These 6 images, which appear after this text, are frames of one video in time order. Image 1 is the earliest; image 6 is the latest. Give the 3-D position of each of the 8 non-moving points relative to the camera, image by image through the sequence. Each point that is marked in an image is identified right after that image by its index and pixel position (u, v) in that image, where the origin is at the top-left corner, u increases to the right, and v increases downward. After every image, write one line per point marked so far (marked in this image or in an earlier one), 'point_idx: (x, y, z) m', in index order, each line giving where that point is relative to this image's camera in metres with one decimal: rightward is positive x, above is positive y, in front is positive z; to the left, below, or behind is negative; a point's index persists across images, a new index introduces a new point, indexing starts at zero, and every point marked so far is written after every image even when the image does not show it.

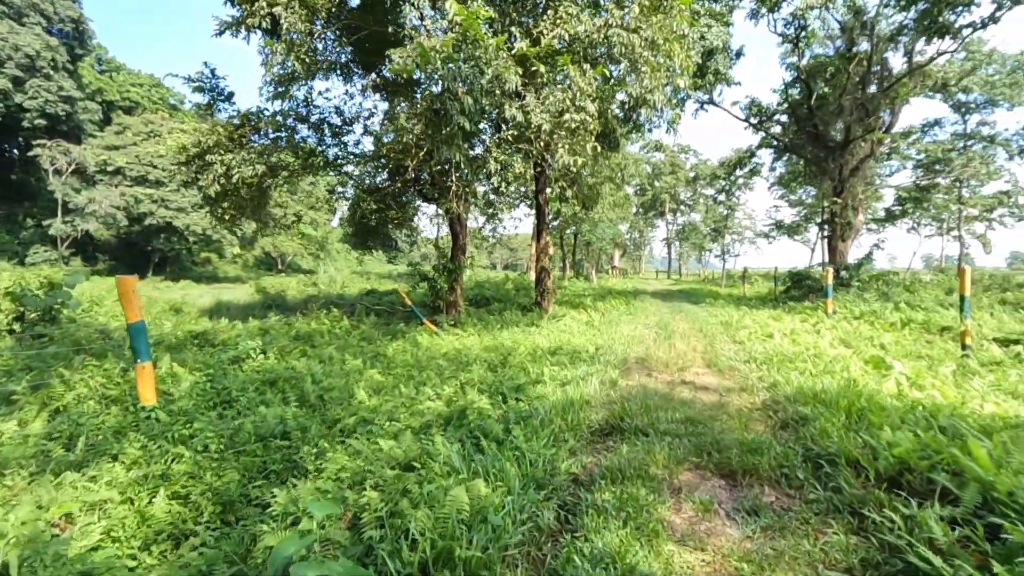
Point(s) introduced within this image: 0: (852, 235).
0: (+9.3, +1.5, +14.7) m
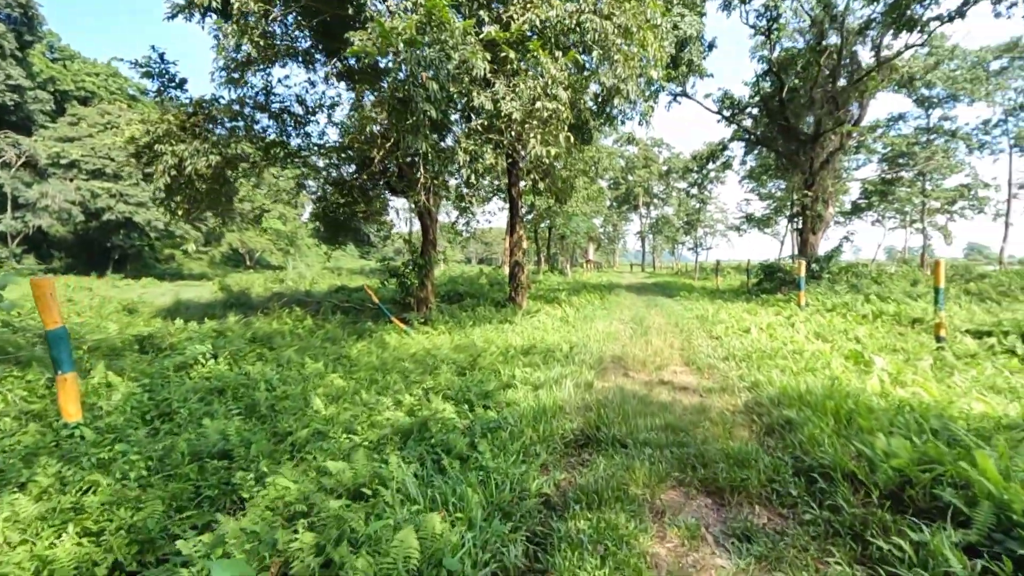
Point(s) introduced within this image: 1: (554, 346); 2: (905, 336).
0: (+8.6, +1.7, +14.8) m
1: (+0.5, -0.7, +6.0) m
2: (+5.1, -0.6, +7.0) m
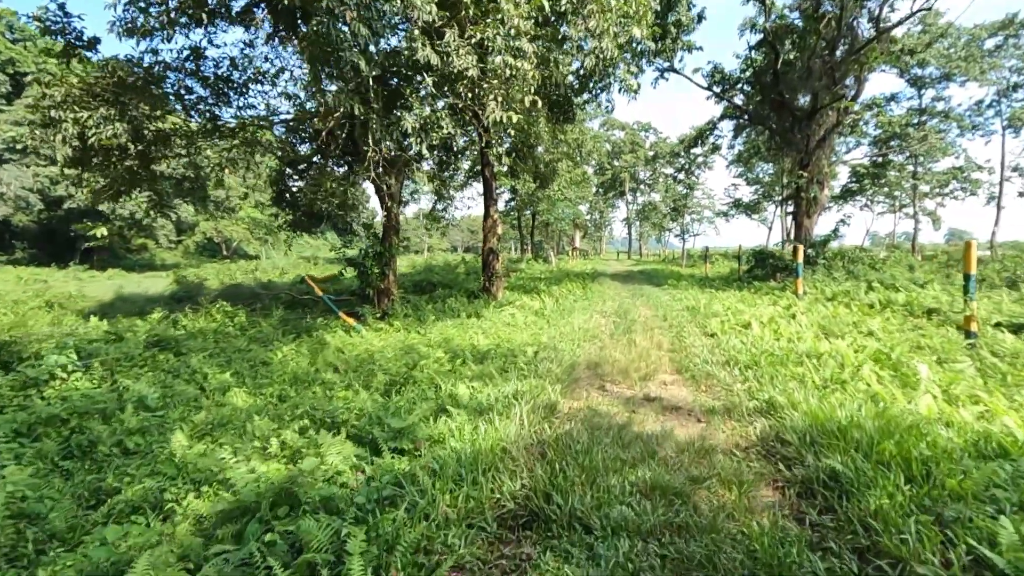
0: (+8.0, +2.0, +14.0) m
1: (+0.1, -0.6, +5.0) m
2: (+4.7, -0.5, +6.1) m
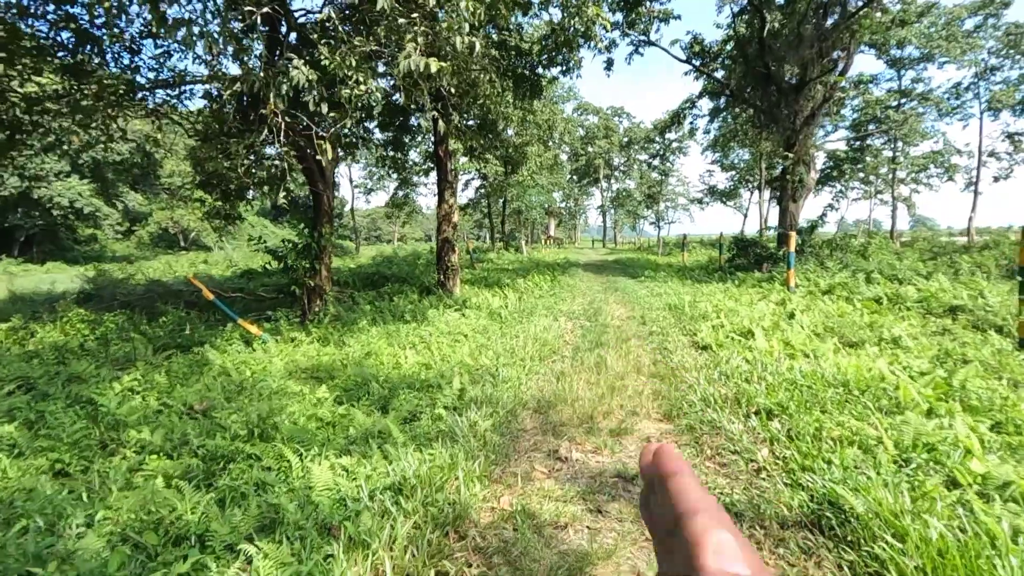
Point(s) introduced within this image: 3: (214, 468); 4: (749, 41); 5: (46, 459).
0: (+7.0, +2.3, +12.9) m
1: (-0.4, -0.6, +3.6) m
2: (+4.2, -0.4, +5.0) m
3: (-1.2, -0.7, +2.2) m
4: (+5.6, +5.8, +12.6) m
5: (-2.2, -0.8, +2.5) m
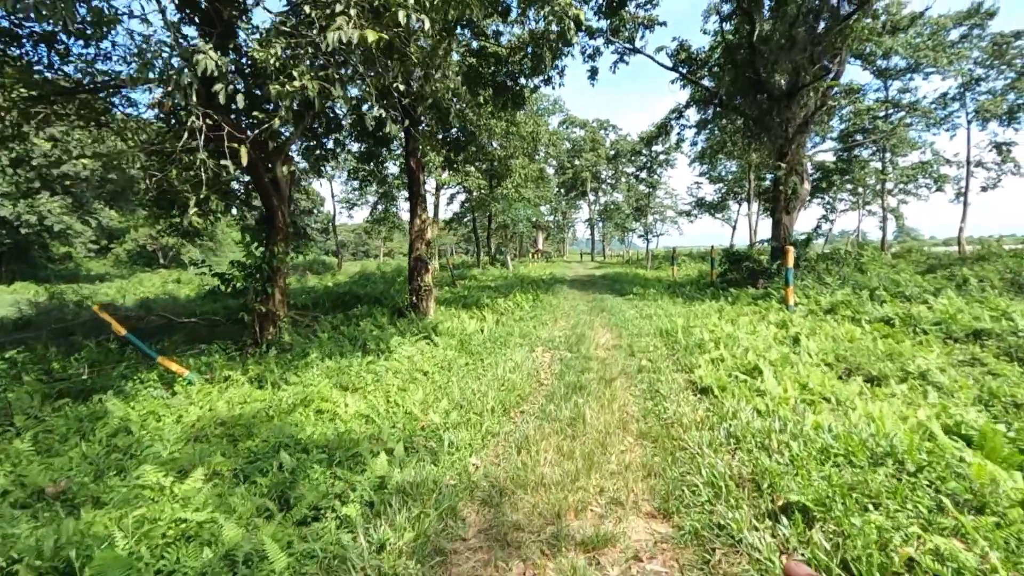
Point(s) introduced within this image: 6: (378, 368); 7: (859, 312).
0: (+6.6, +1.9, +12.3) m
1: (-0.7, -0.8, +2.8) m
2: (+3.9, -0.6, +4.3) m
3: (-1.5, -0.9, +1.4) m
4: (+5.1, +5.5, +12.1) m
5: (-2.4, -1.0, +1.7) m
6: (-1.3, -0.8, +5.1) m
7: (+4.8, -0.3, +7.3) m
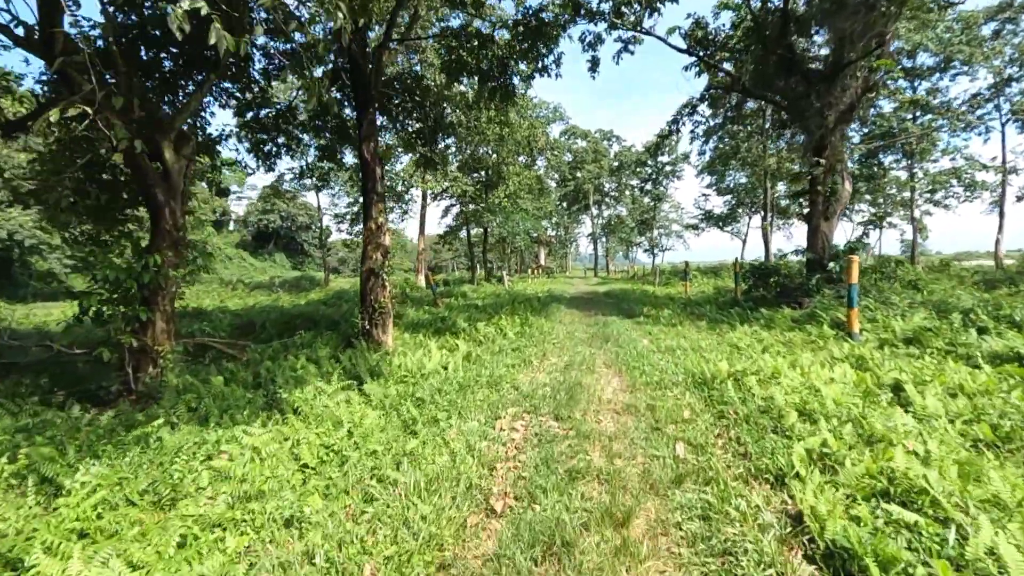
0: (+6.3, +1.5, +10.3) m
1: (-1.0, -0.9, +0.8) m
2: (+3.6, -0.8, +2.2) m
3: (-1.8, -1.0, -0.6) m
4: (+4.8, +5.1, +10.2) m
5: (-2.8, -1.1, -0.3) m
6: (-1.6, -0.9, +3.1) m
7: (+4.5, -0.5, +5.3) m
